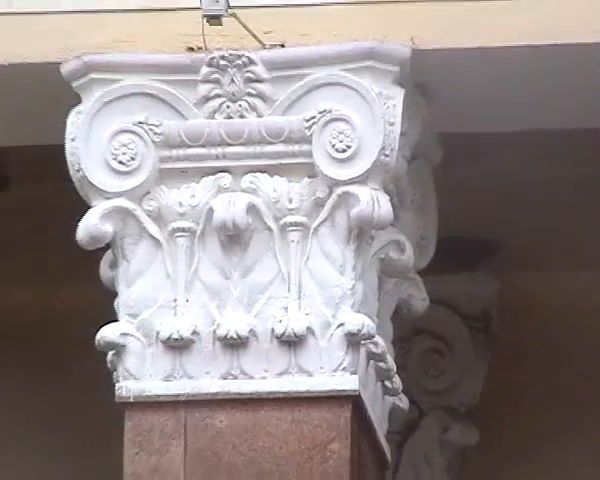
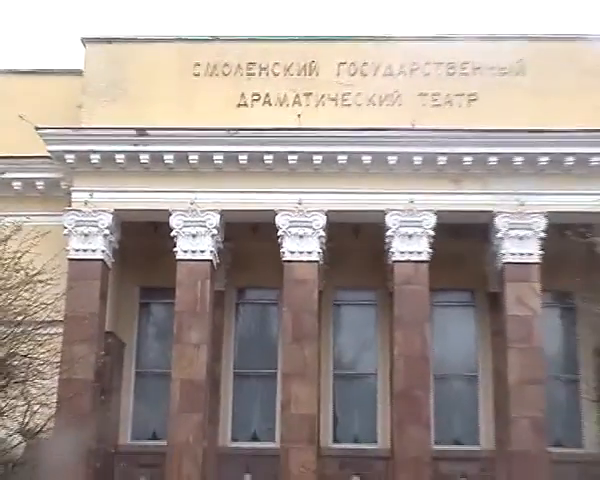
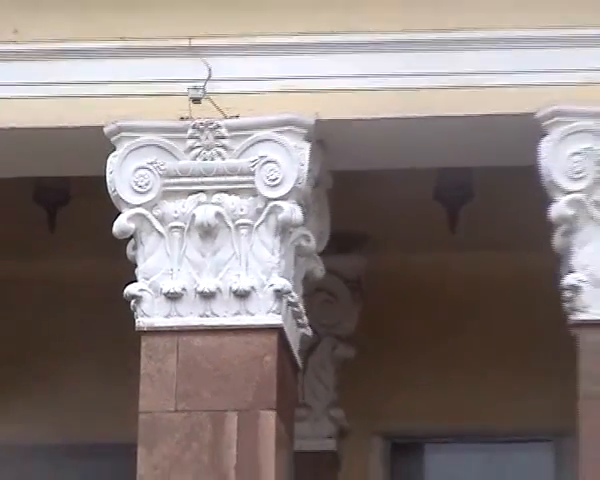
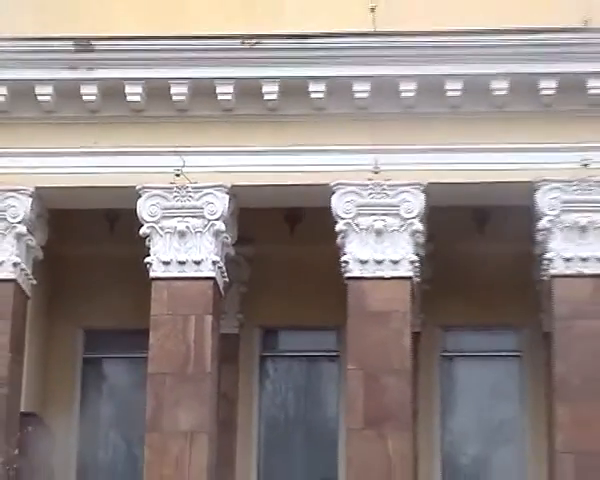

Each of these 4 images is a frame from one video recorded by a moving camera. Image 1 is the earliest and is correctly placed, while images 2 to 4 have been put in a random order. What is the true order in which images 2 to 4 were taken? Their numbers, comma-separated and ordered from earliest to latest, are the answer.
3, 4, 2
